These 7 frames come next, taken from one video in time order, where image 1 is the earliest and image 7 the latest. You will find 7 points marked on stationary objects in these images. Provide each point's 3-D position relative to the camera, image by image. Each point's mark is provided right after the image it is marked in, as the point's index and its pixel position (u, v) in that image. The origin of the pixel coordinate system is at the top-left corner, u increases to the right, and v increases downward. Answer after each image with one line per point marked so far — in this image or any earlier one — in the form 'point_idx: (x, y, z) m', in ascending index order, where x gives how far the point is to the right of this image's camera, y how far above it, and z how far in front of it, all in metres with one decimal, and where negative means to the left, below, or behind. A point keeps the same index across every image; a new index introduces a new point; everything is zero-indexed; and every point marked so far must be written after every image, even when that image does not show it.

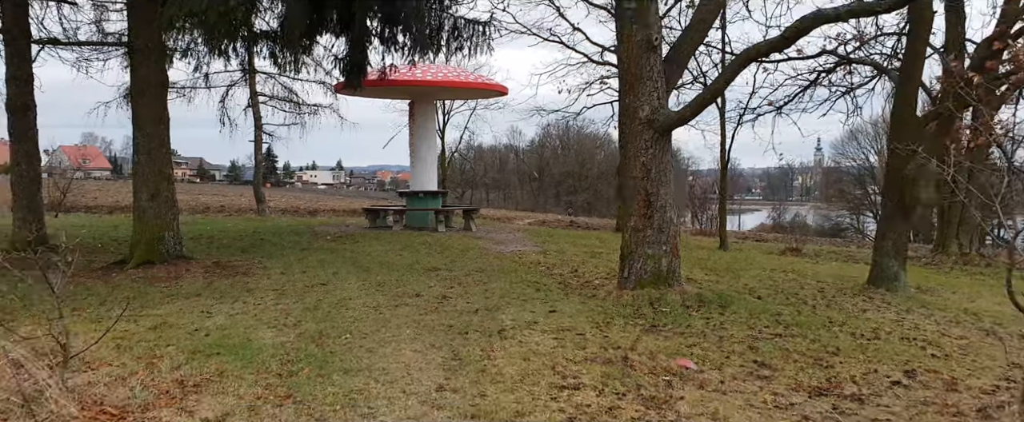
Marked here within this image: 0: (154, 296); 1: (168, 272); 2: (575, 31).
0: (-3.8, -0.9, +7.1) m
1: (-4.3, -0.8, +8.4) m
2: (+1.5, +4.4, +16.1) m
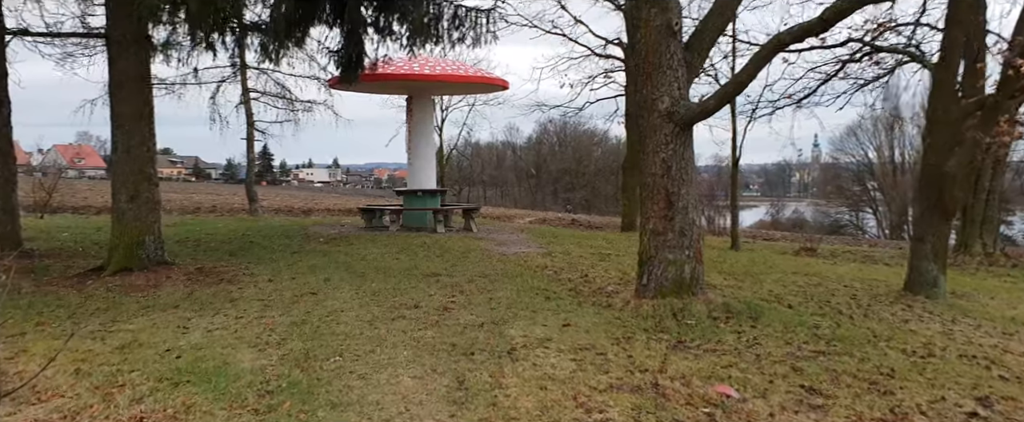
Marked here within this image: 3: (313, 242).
0: (-3.7, -0.9, +6.5) m
1: (-4.2, -0.8, +7.8) m
2: (+1.5, +4.4, +15.5) m
3: (-3.4, -0.5, +11.2) m
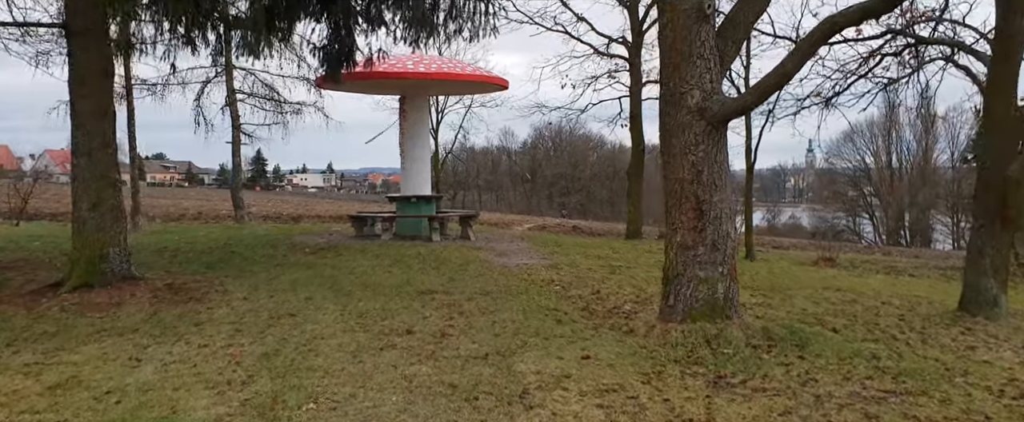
0: (-3.7, -1.0, +5.7) m
1: (-4.2, -0.9, +6.9) m
2: (+1.5, +4.2, +14.7) m
3: (-3.3, -0.6, +10.4) m
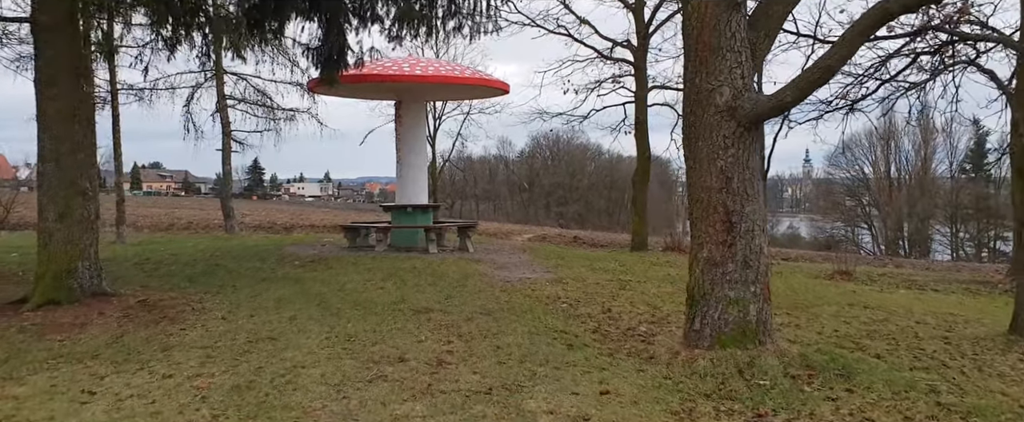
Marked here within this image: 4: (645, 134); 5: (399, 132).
0: (-3.6, -1.1, +5.1) m
1: (-4.2, -1.0, +6.3) m
2: (+1.5, +4.0, +14.2) m
3: (-3.3, -0.8, +9.8) m
4: (+2.8, +1.6, +14.1) m
5: (-2.1, +1.5, +12.4) m
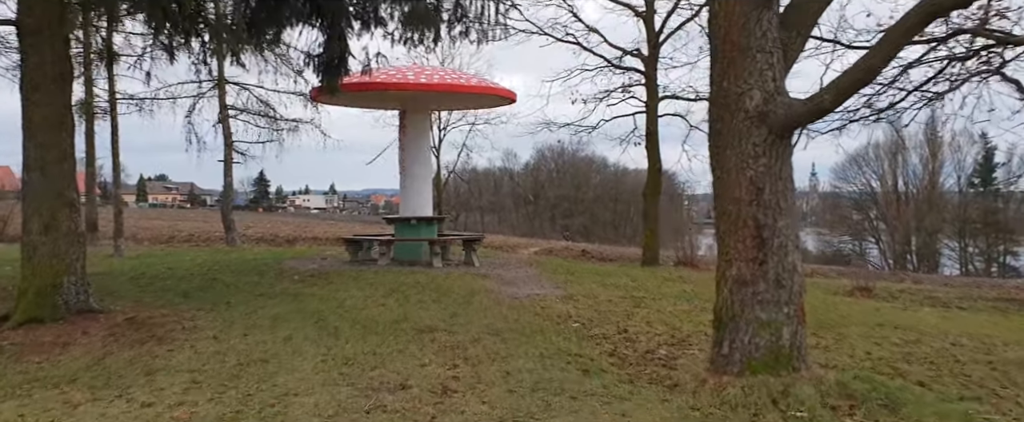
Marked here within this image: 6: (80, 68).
0: (-3.6, -1.2, +4.7) m
1: (-4.1, -1.1, +5.9) m
2: (+1.7, +3.7, +13.9) m
3: (-3.2, -1.0, +9.4) m
4: (+3.0, +1.4, +13.7) m
5: (-2.0, +1.2, +12.0) m
6: (-9.9, +3.3, +15.3) m
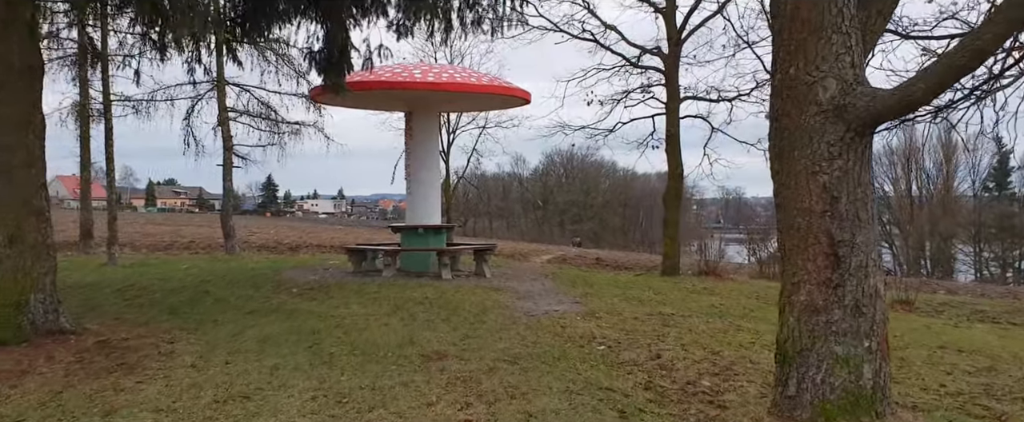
0: (-3.4, -1.3, +4.0) m
1: (-3.9, -1.2, +5.3) m
2: (+1.9, +3.6, +13.2) m
3: (-3.0, -1.1, +8.7) m
4: (+3.2, +1.2, +13.0) m
5: (-1.7, +1.1, +11.3) m
6: (-9.6, +3.1, +14.7) m
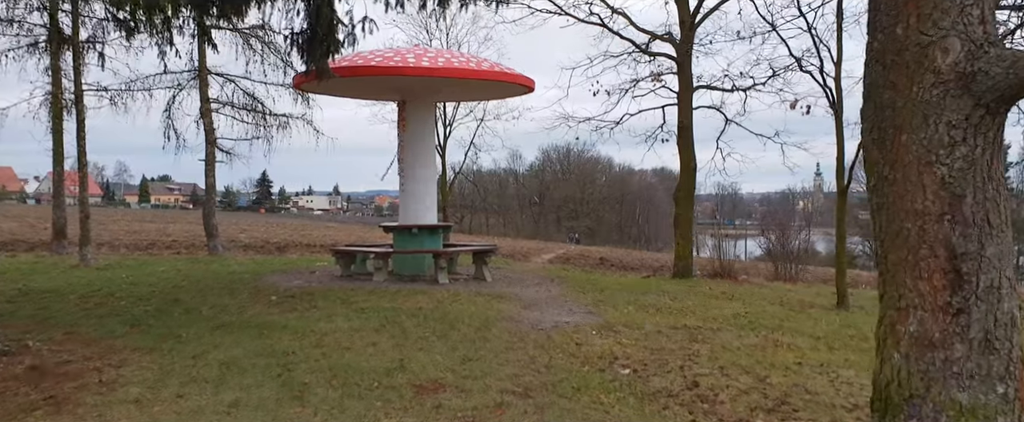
0: (-3.3, -1.3, +3.1) m
1: (-3.9, -1.2, +4.3) m
2: (+2.0, +3.6, +12.3) m
3: (-3.0, -1.1, +7.8) m
4: (+3.2, +1.3, +12.1) m
5: (-1.7, +1.1, +10.4) m
6: (-9.6, +3.2, +13.7) m
